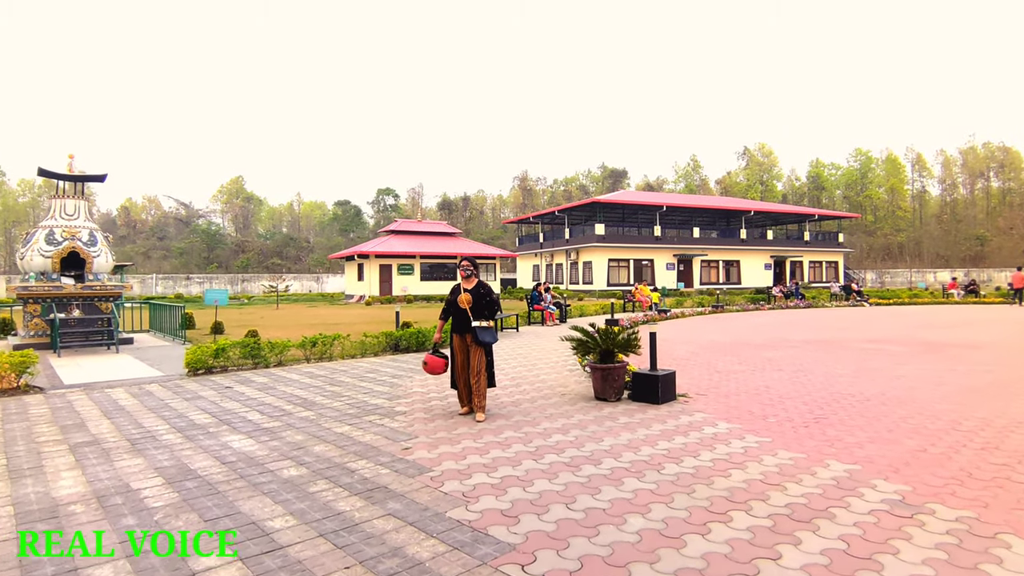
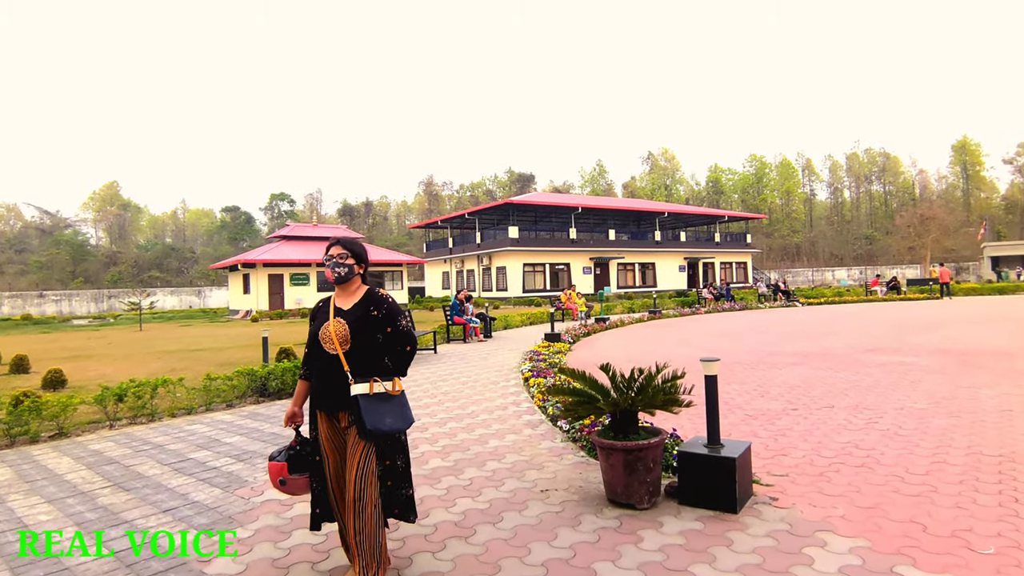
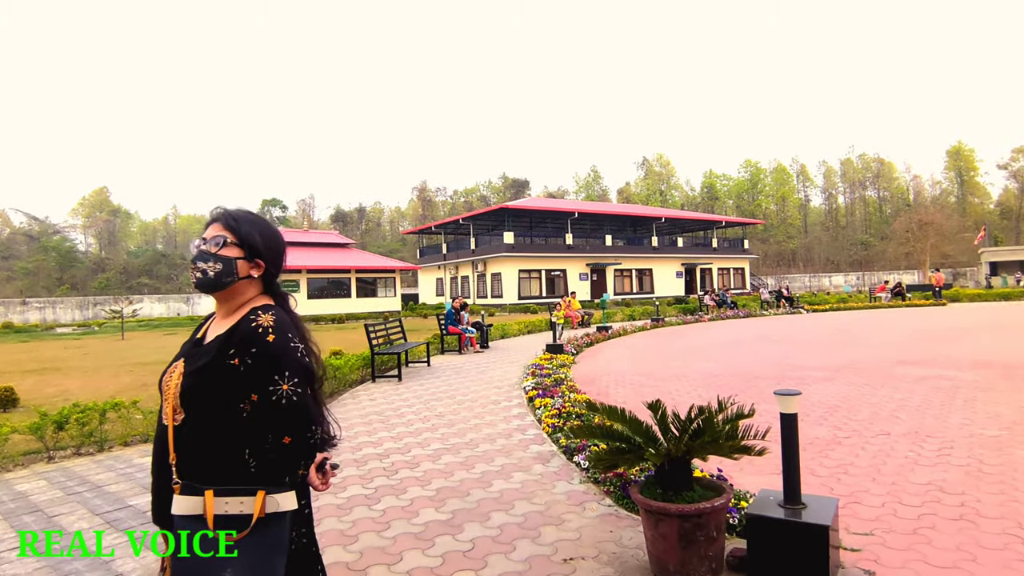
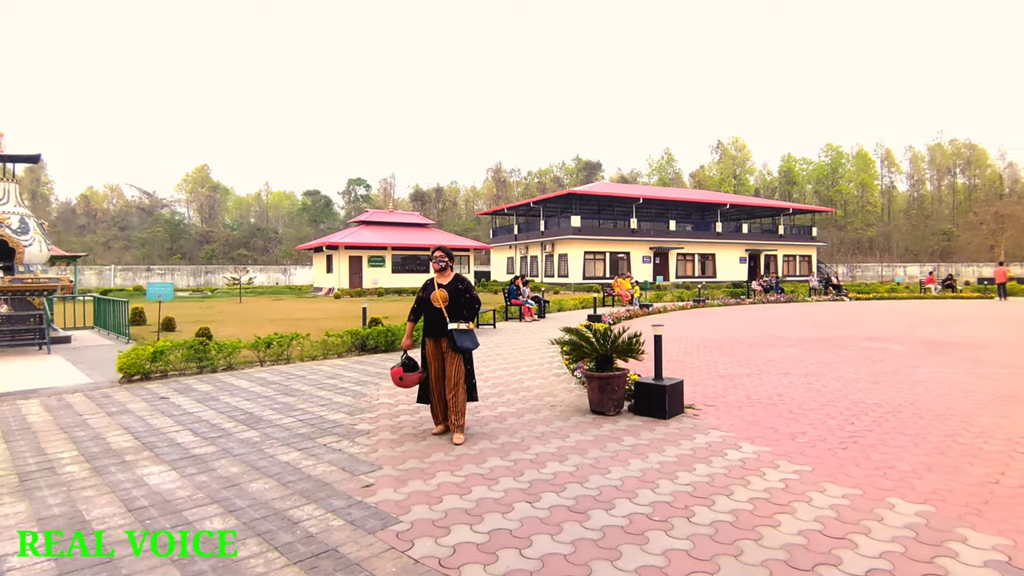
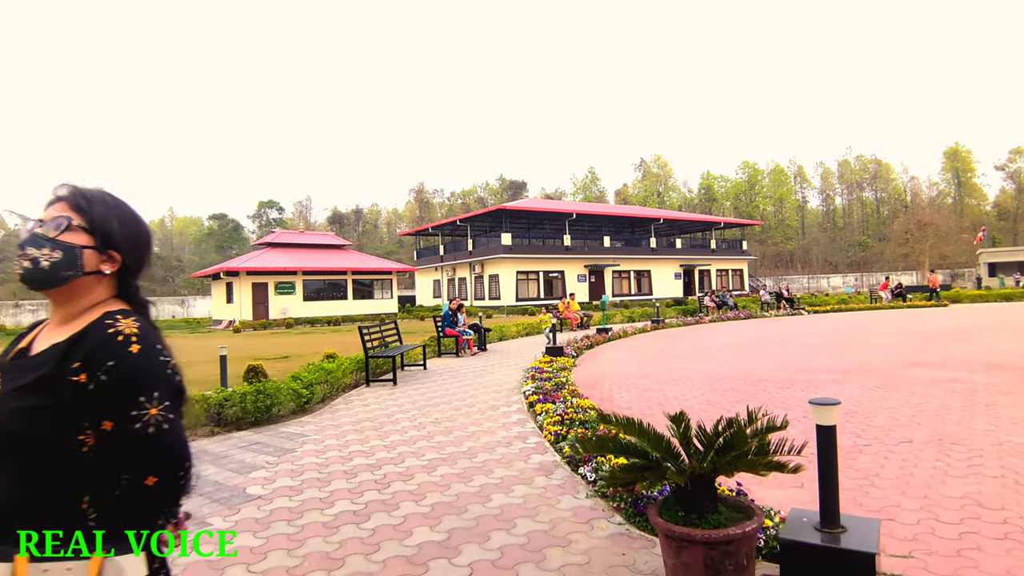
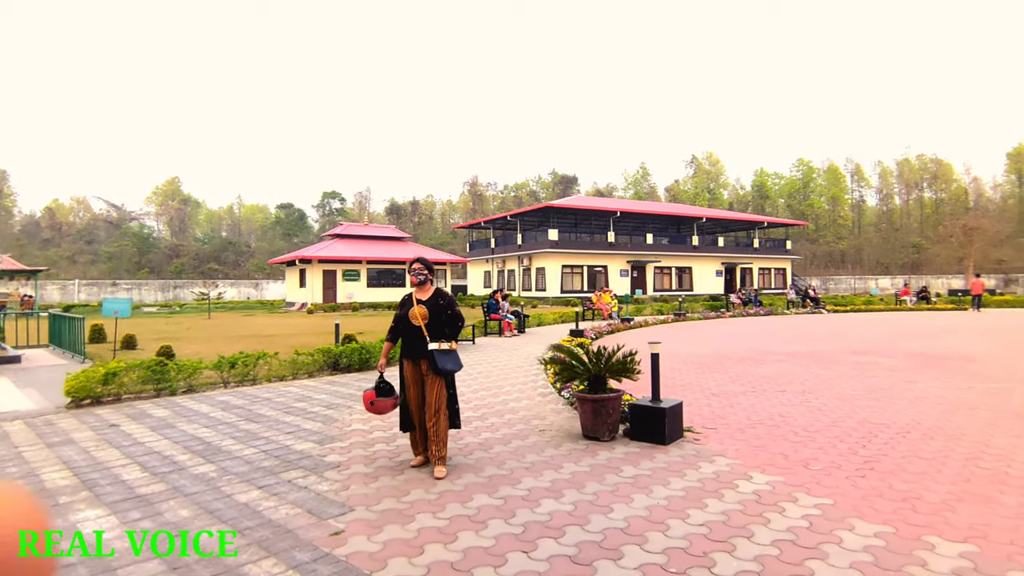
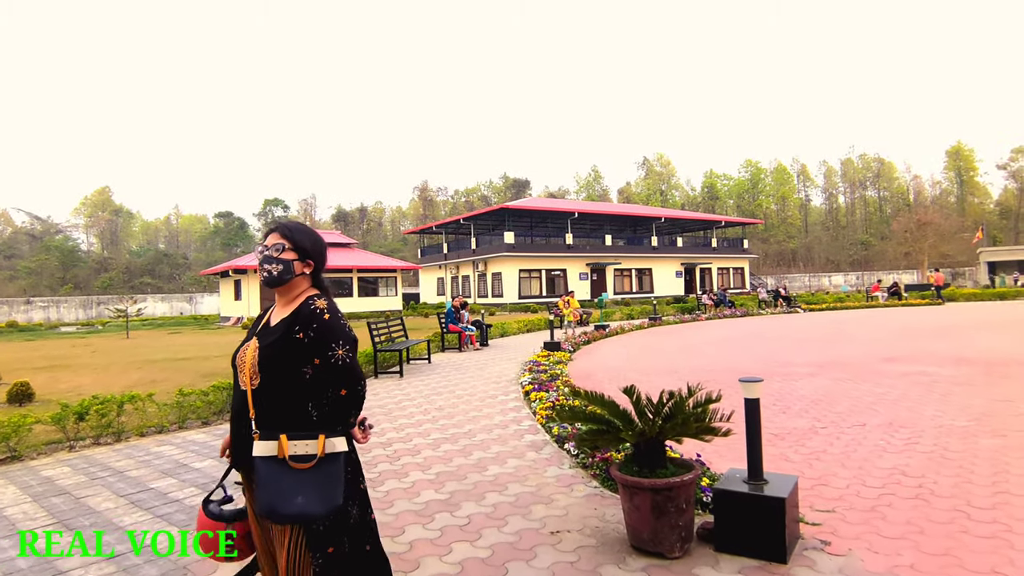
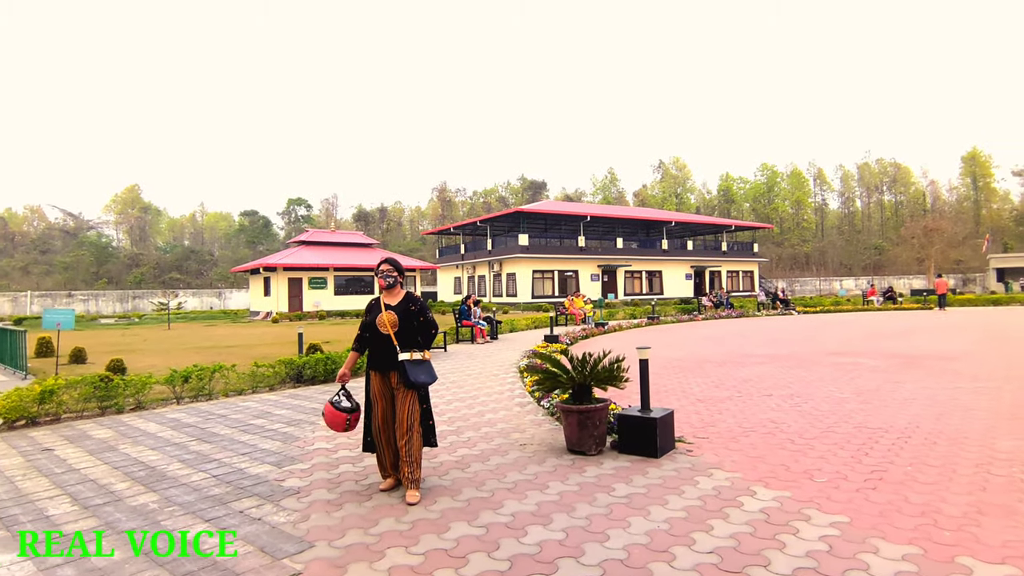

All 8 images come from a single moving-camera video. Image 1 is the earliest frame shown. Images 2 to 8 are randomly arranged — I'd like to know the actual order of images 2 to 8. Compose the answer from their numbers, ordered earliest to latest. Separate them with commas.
4, 6, 8, 2, 7, 3, 5
